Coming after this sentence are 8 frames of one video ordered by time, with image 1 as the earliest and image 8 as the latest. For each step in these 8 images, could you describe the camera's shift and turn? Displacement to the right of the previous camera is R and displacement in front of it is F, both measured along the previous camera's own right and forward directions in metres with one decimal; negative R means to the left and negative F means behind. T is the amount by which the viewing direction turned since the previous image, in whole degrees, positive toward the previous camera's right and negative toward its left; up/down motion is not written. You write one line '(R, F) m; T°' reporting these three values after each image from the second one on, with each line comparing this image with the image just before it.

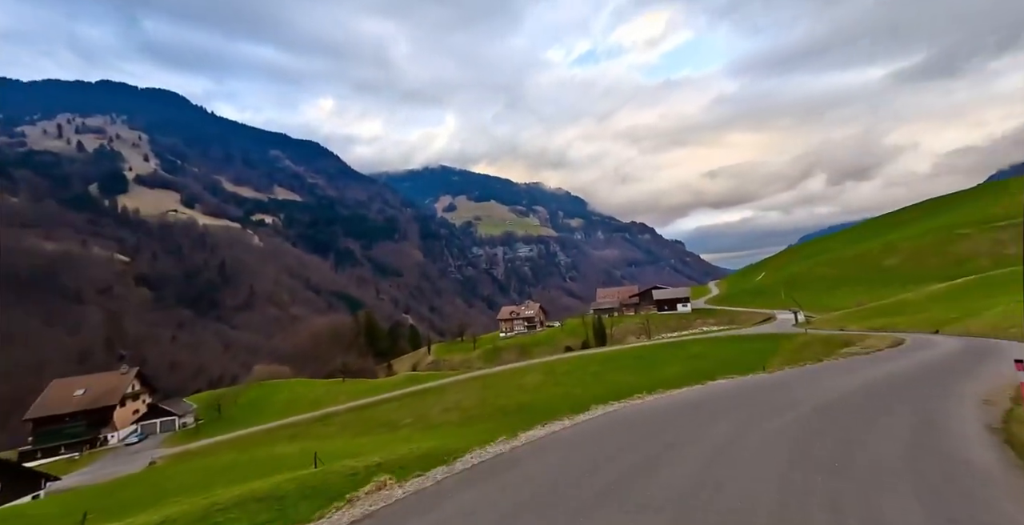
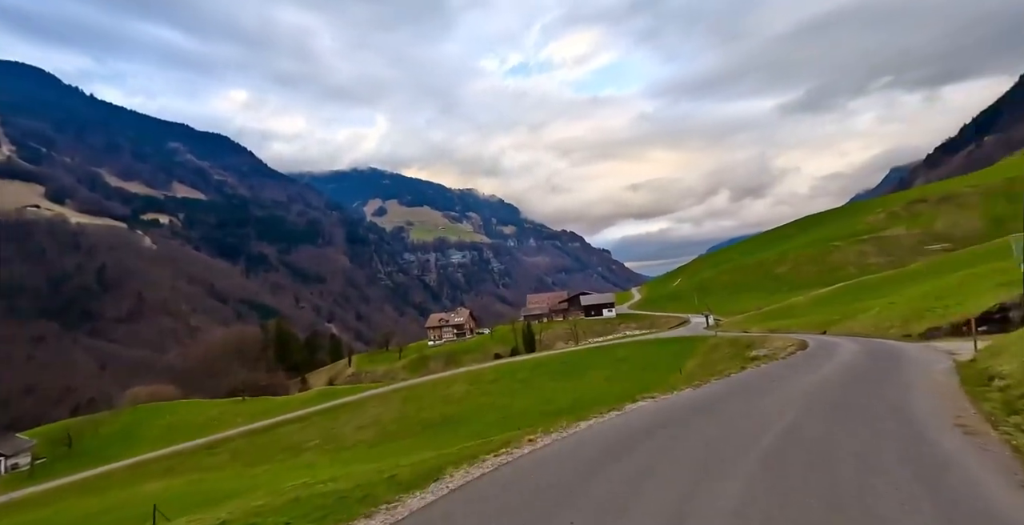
(+0.4, +1.0) m; +7°
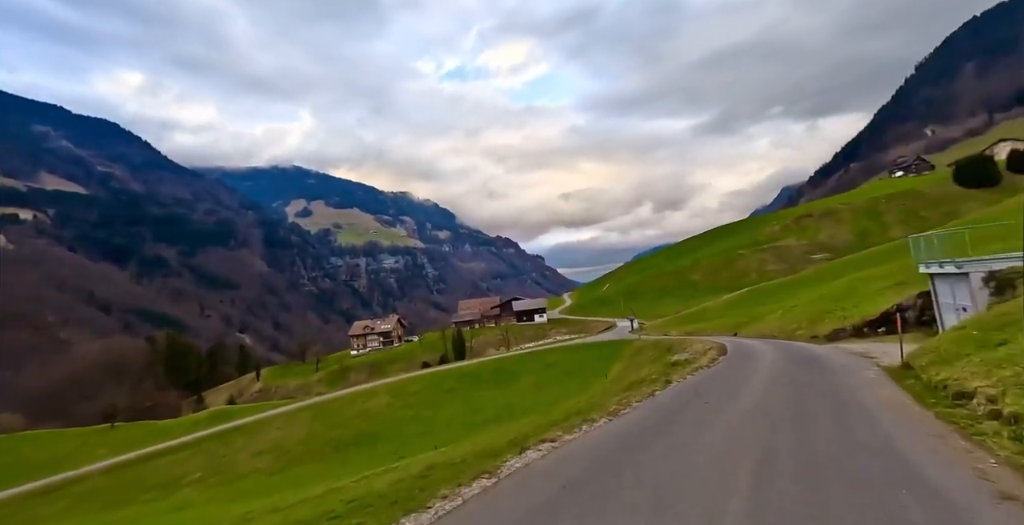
(+0.5, +1.4) m; +7°
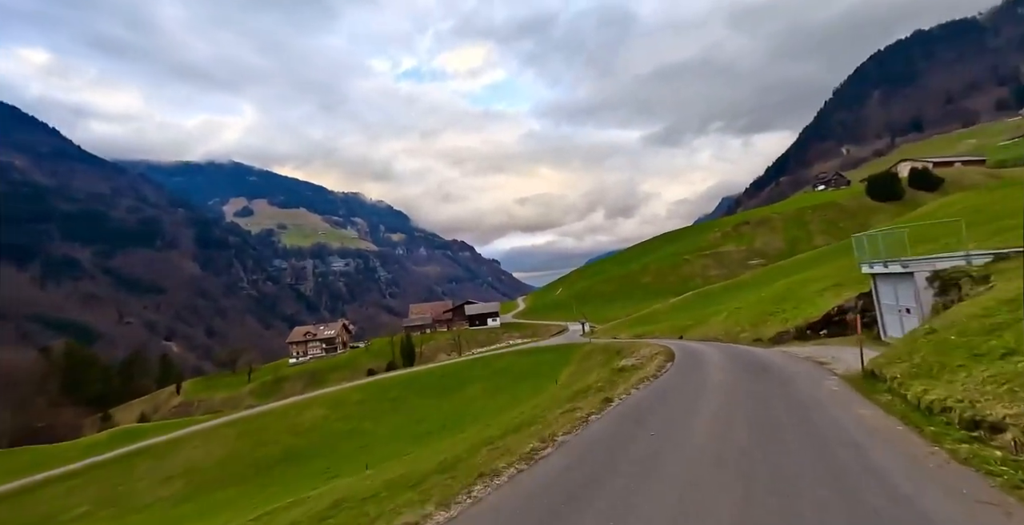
(+0.5, +1.3) m; +5°
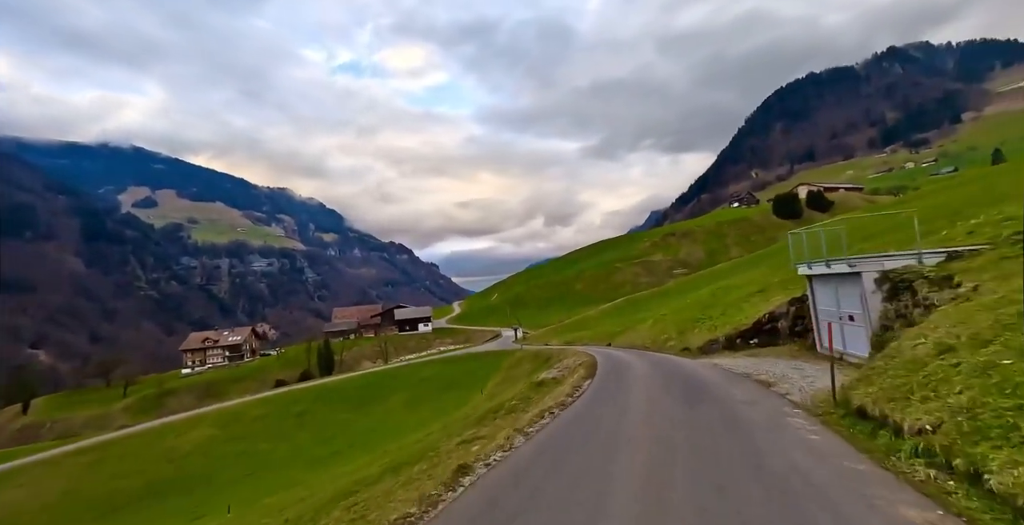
(+1.0, +2.6) m; +7°
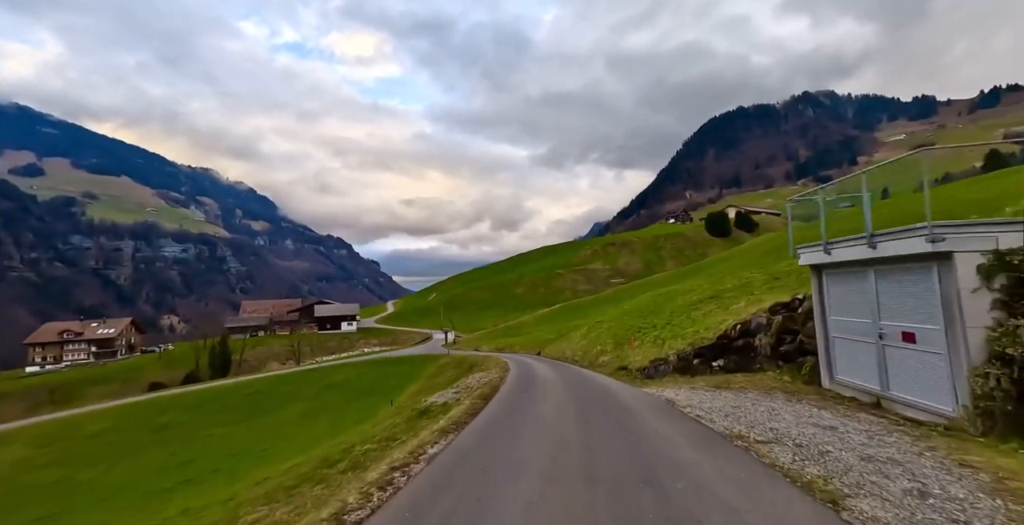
(+1.6, +5.6) m; +6°
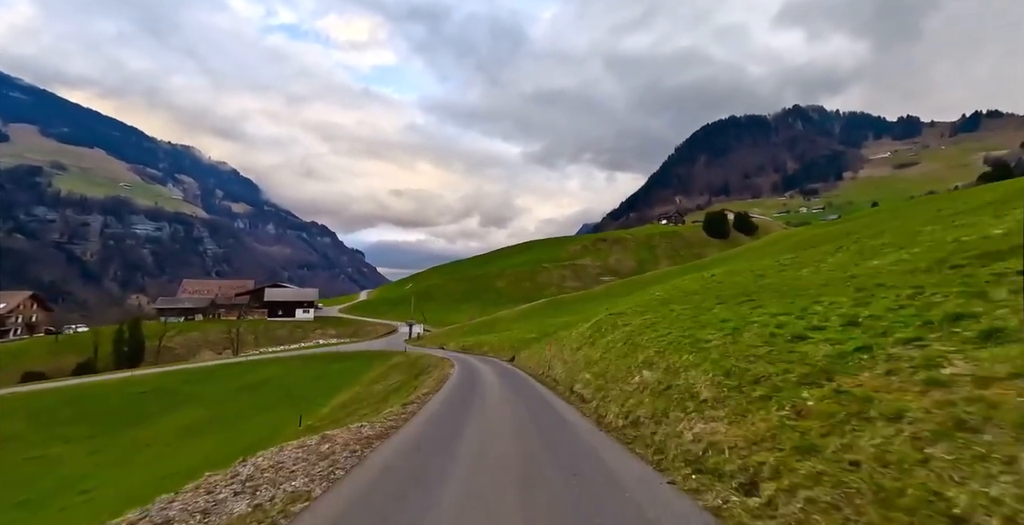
(+1.2, +13.8) m; +2°
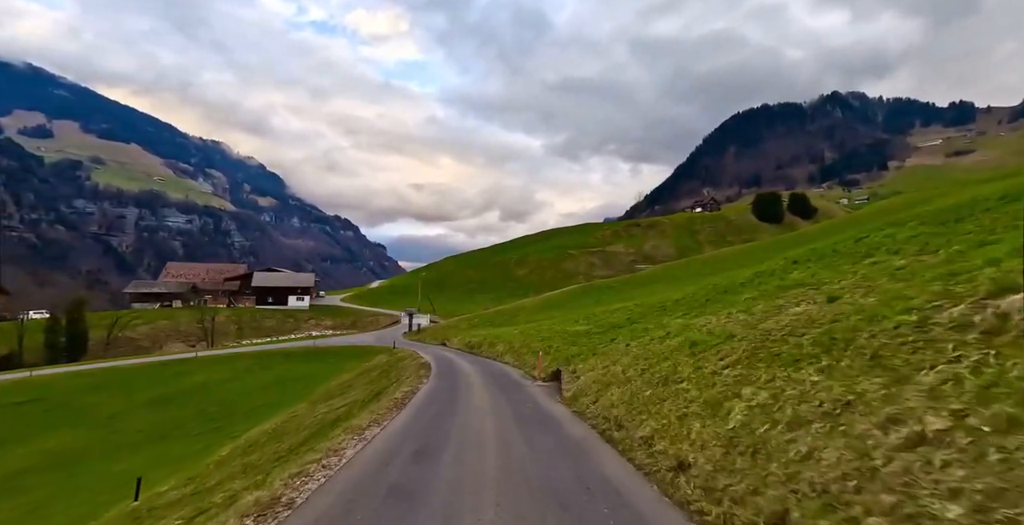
(-0.6, +16.6) m; -2°
